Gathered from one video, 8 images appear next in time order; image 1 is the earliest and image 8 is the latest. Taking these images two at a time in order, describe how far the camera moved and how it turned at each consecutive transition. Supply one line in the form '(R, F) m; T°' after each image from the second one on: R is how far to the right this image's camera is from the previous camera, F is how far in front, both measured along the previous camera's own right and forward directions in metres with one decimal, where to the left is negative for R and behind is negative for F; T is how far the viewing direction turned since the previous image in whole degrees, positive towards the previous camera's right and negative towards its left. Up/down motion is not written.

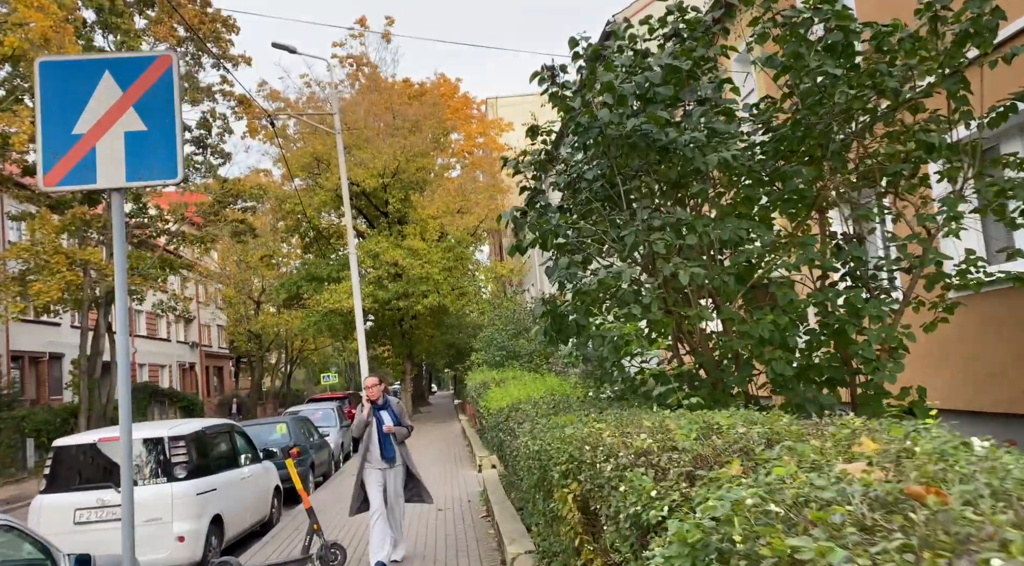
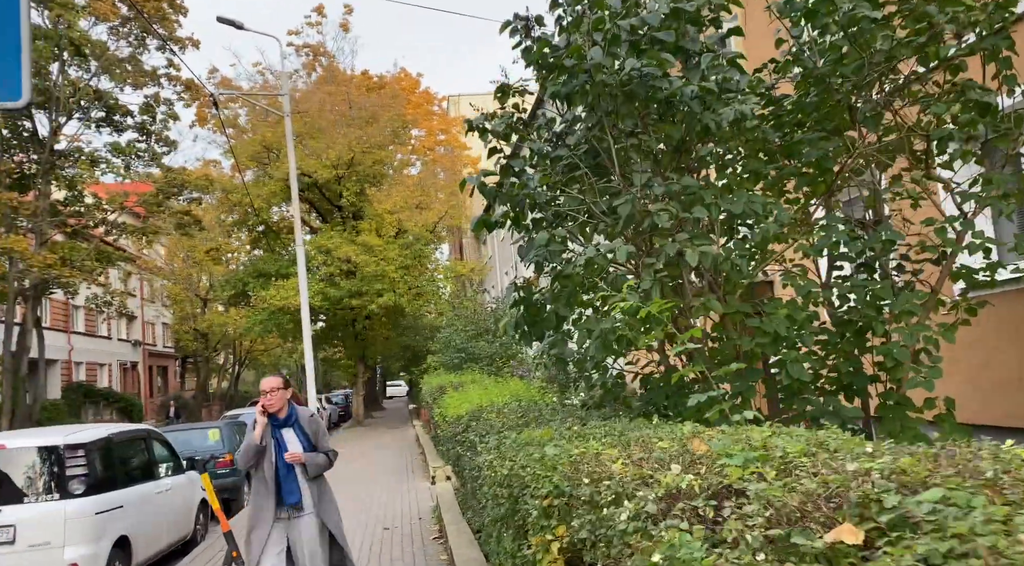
(0.0, +0.9) m; +3°
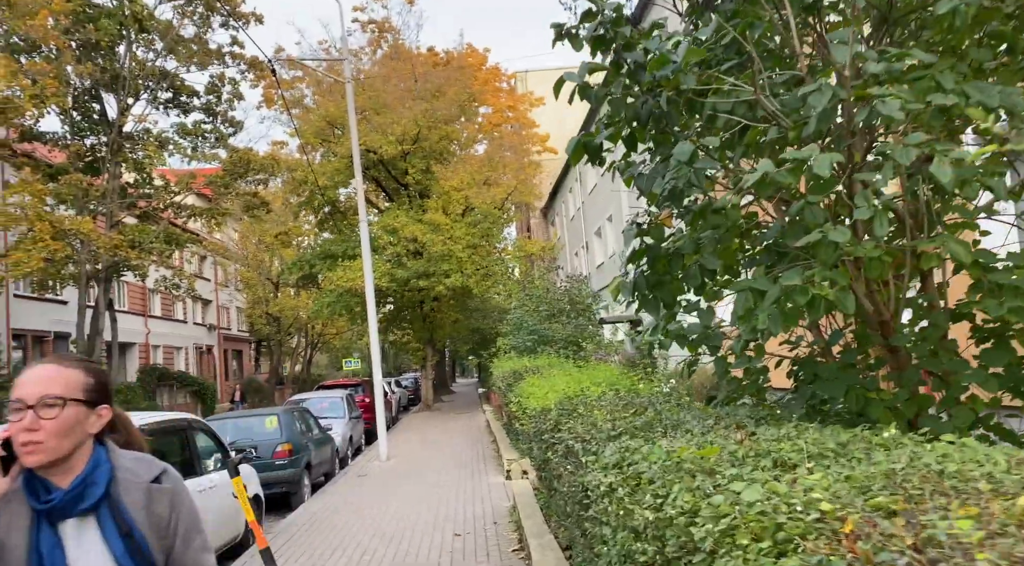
(-0.2, +1.2) m; -5°
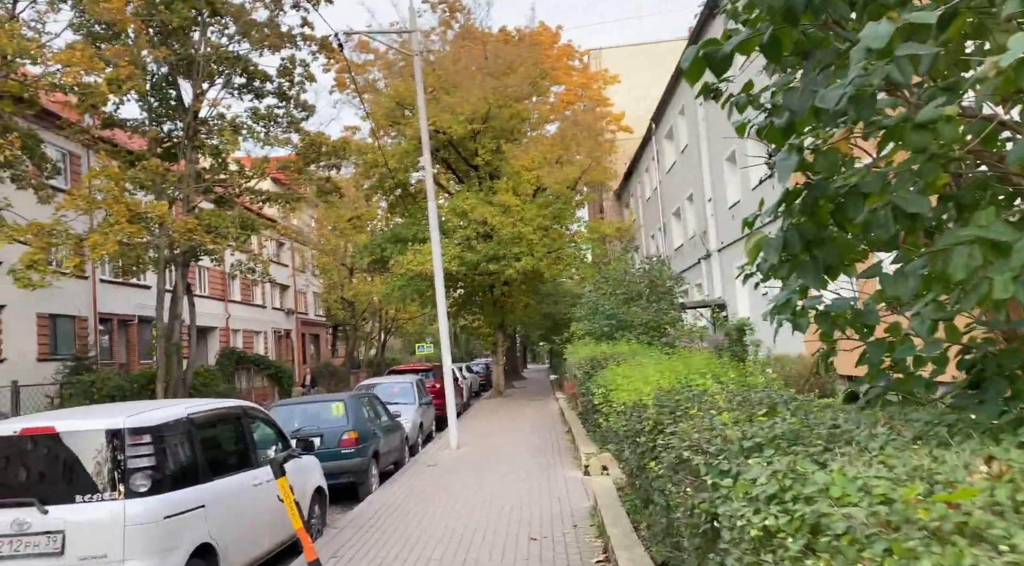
(-0.1, +0.7) m; -5°
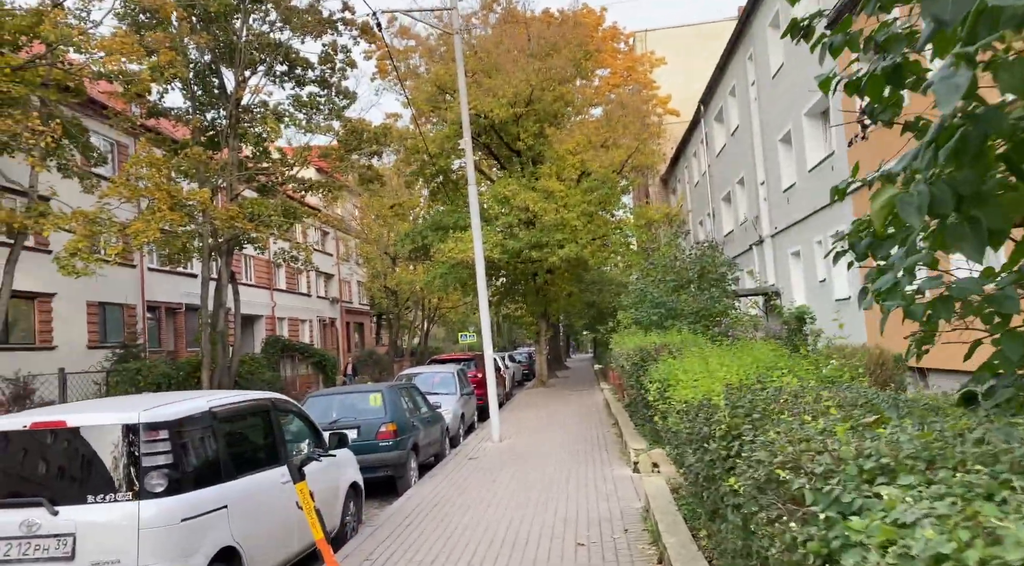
(0.0, +0.5) m; -3°
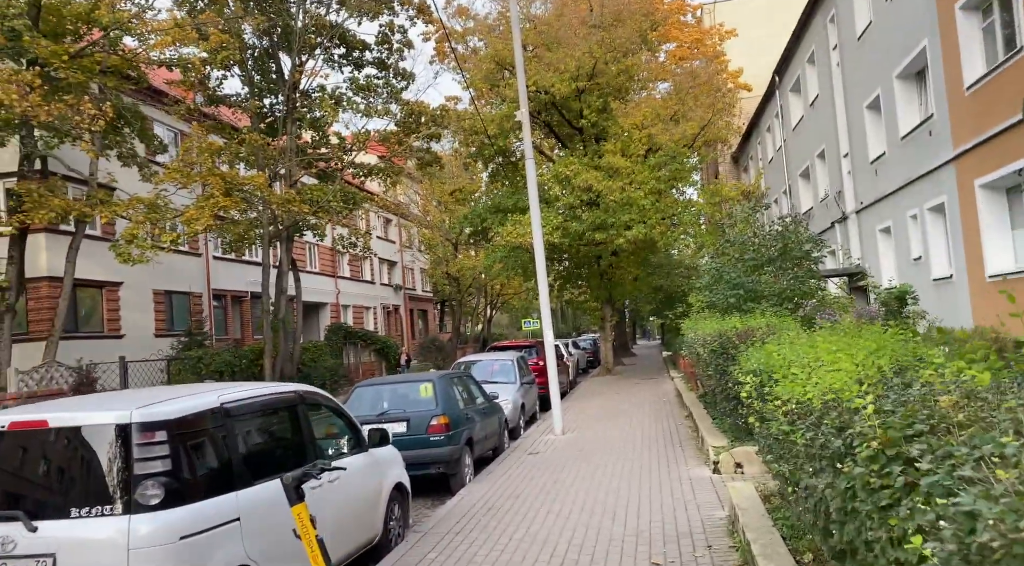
(0.0, +0.8) m; -5°
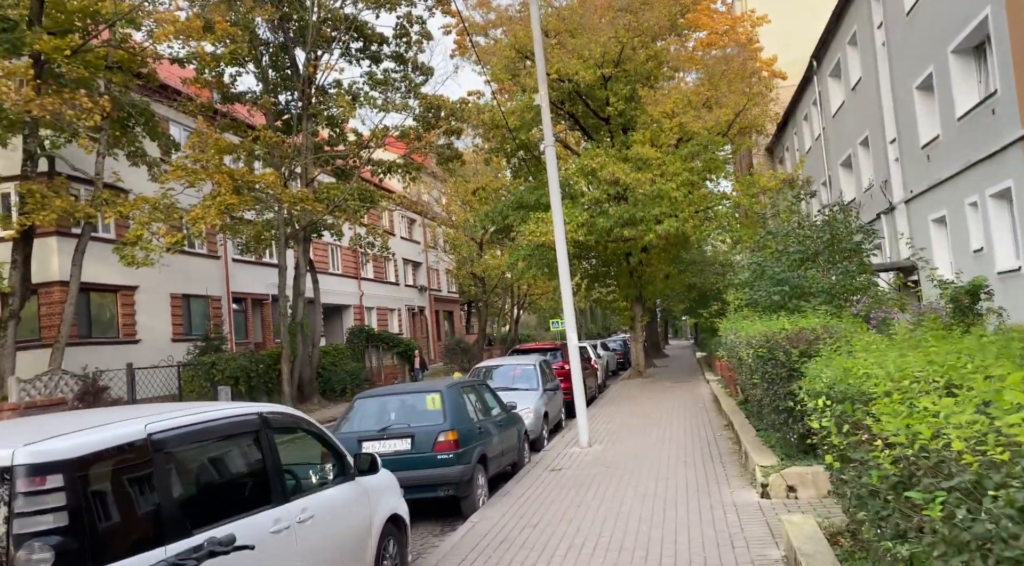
(+0.1, +1.0) m; -2°
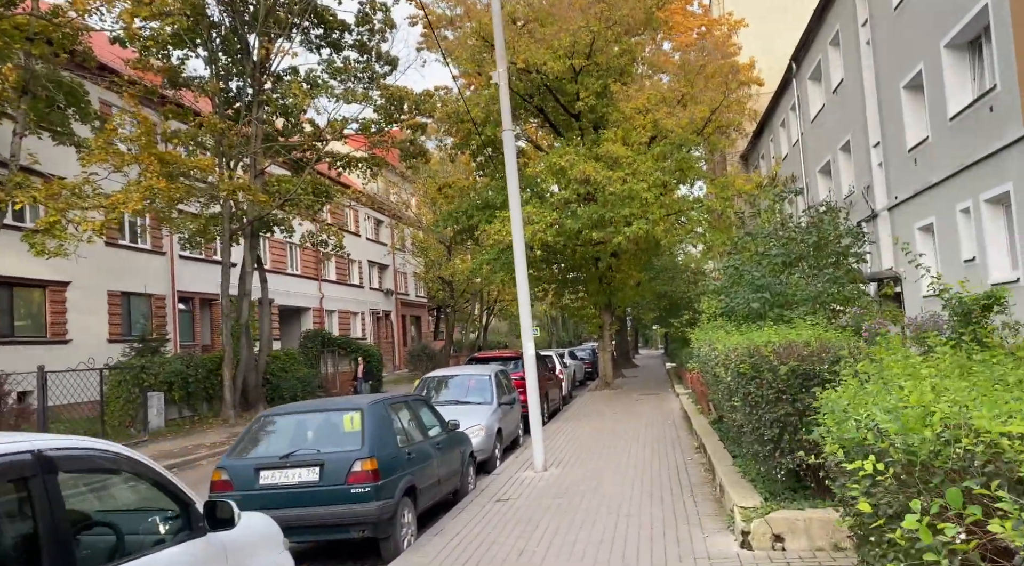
(+0.3, +1.3) m; +2°
